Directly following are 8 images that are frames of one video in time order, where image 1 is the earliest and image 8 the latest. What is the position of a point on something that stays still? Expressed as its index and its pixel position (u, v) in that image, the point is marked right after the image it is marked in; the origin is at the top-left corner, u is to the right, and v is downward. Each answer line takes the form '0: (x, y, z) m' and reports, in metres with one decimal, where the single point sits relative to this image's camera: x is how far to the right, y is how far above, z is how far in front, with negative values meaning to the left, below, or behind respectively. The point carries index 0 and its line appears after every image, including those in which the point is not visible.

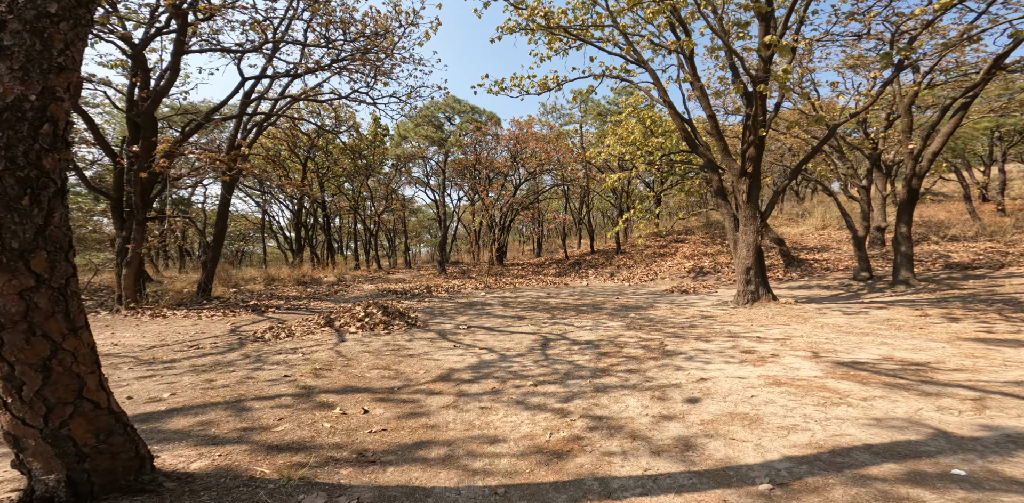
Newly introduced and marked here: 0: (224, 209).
0: (-7.5, +1.0, +12.7) m
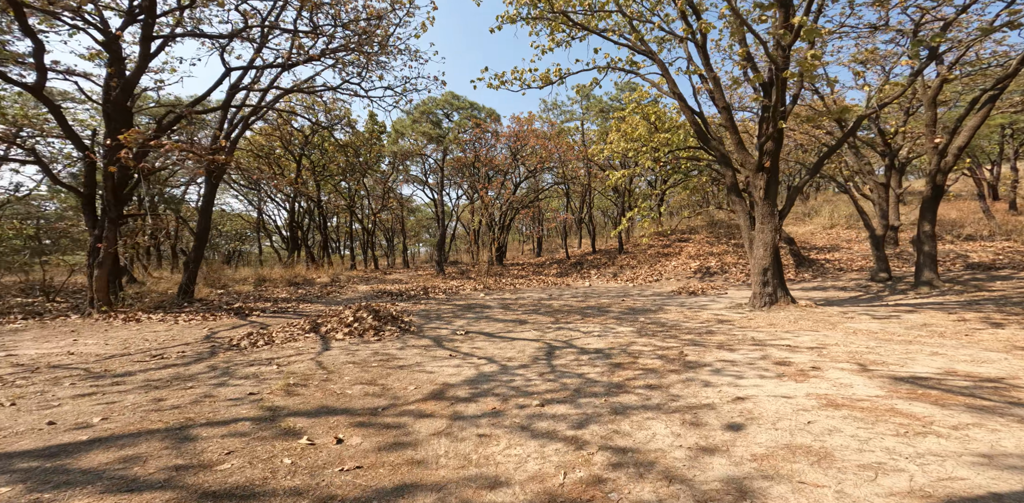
0: (-7.5, +1.1, +11.9) m
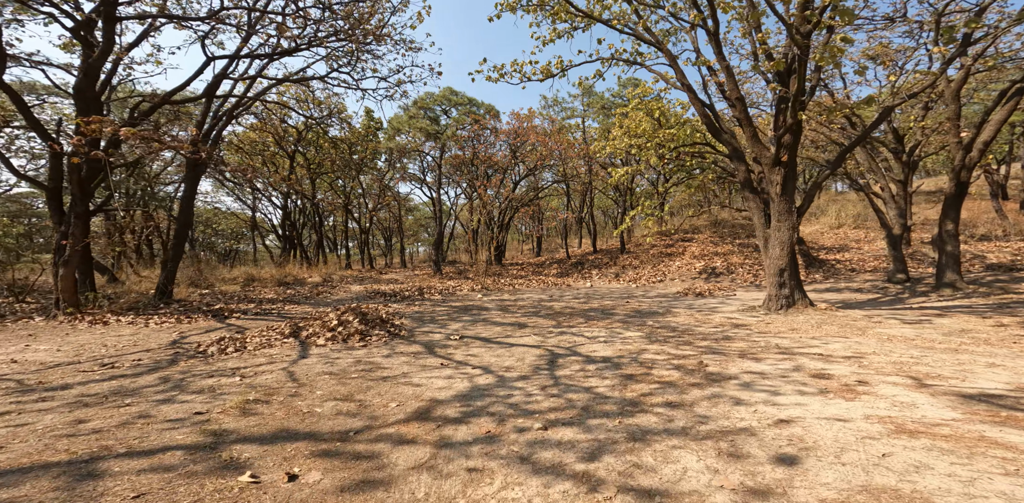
0: (-7.5, +1.1, +11.3) m
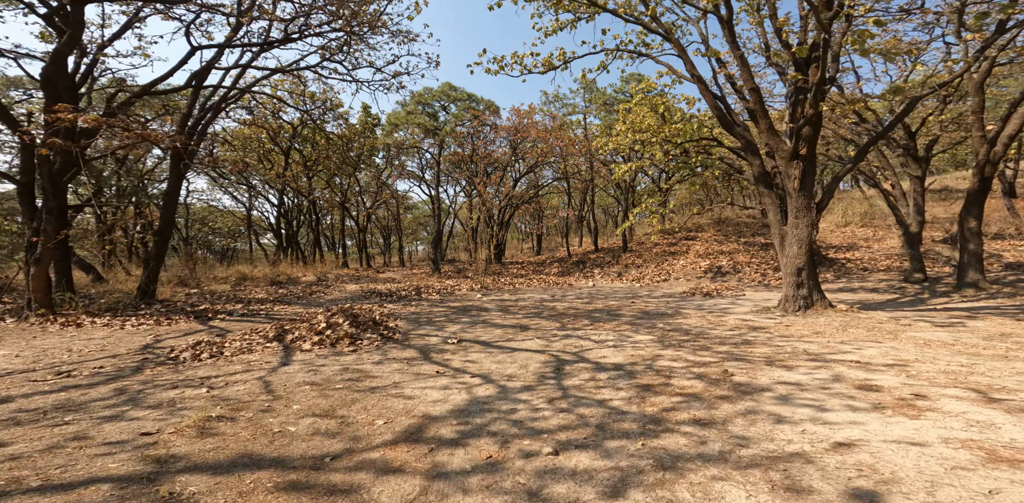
0: (-7.5, +1.2, +10.7) m
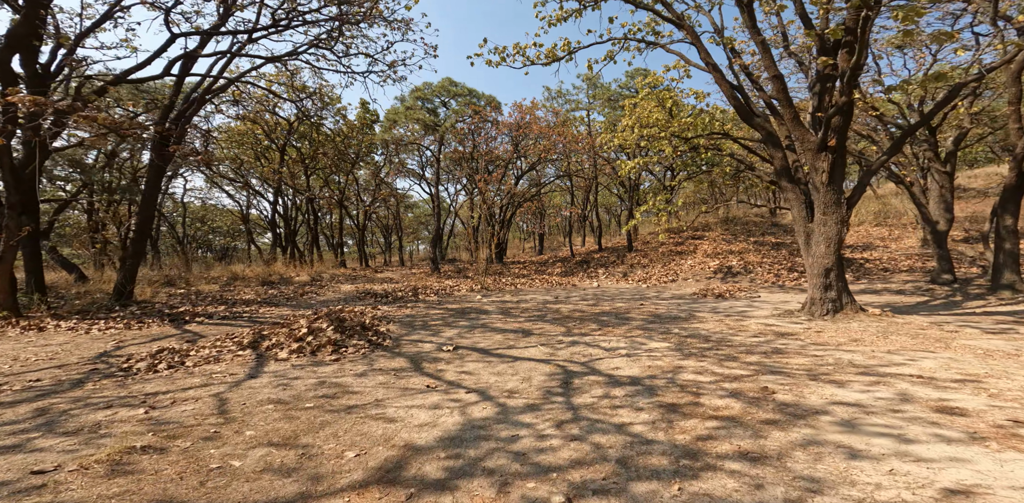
0: (-7.5, +1.2, +10.0) m
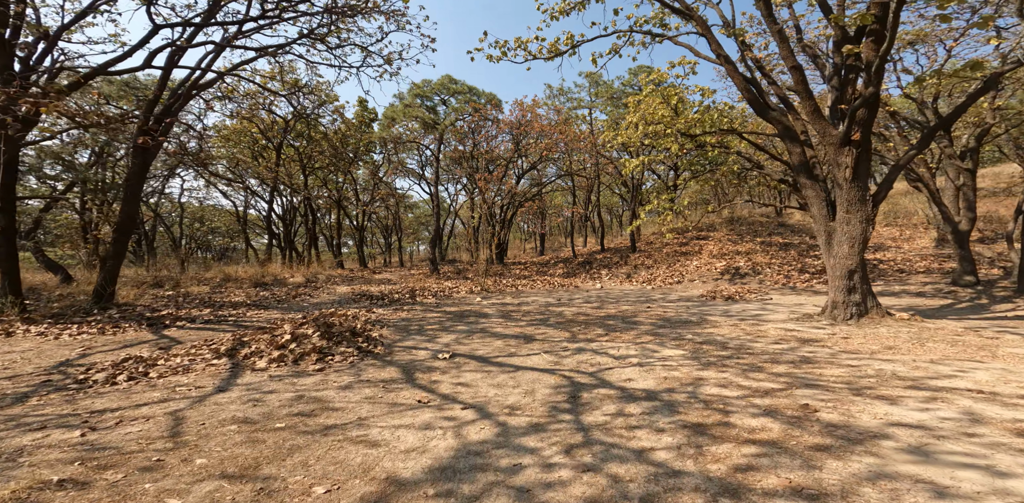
0: (-7.4, +1.2, +9.5) m
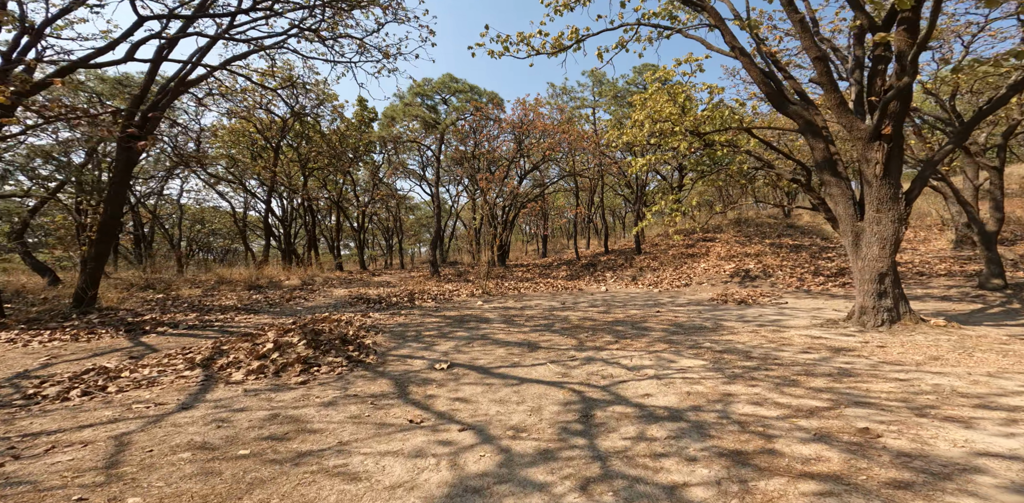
0: (-7.4, +1.2, +9.1) m
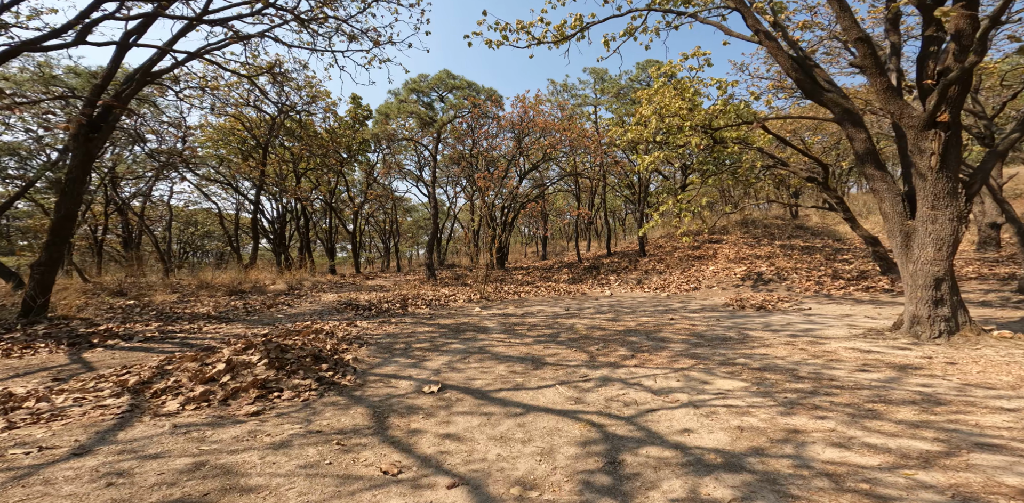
0: (-7.4, +1.1, +8.1) m
